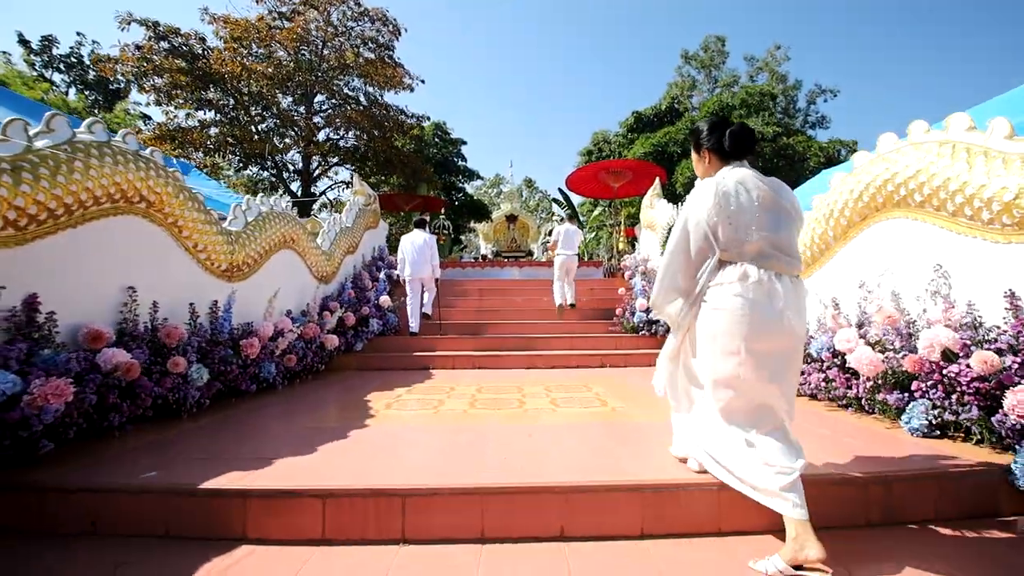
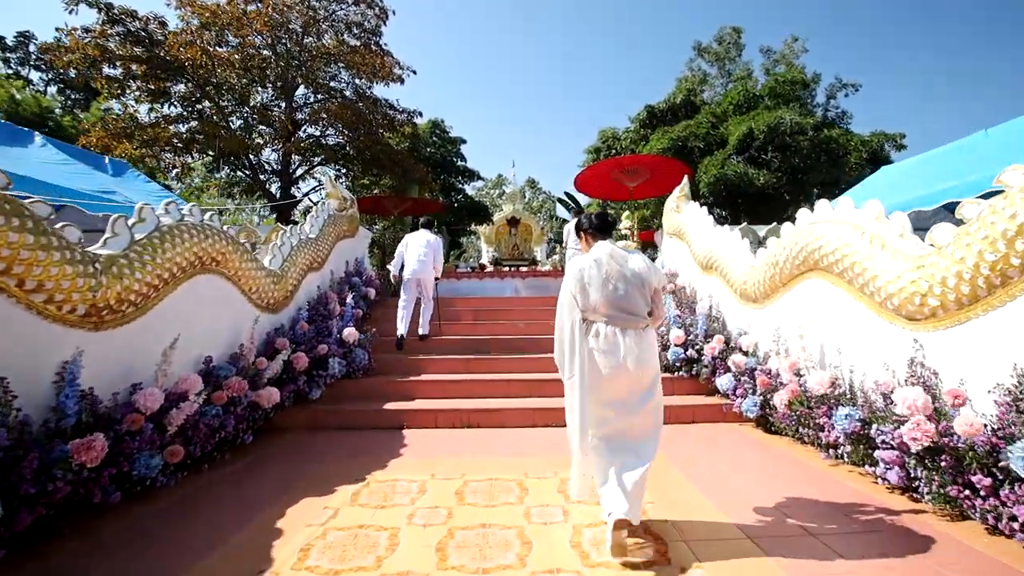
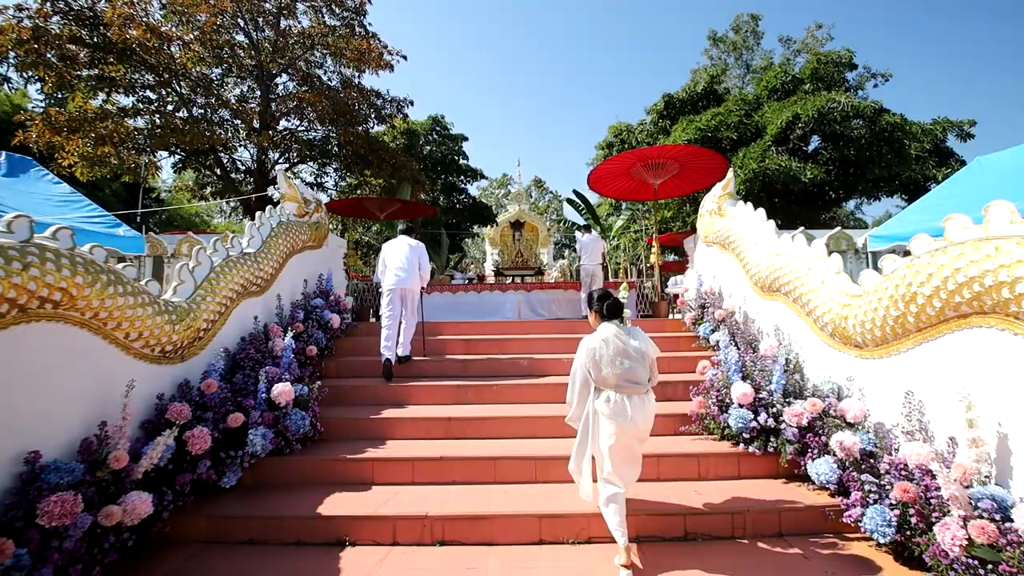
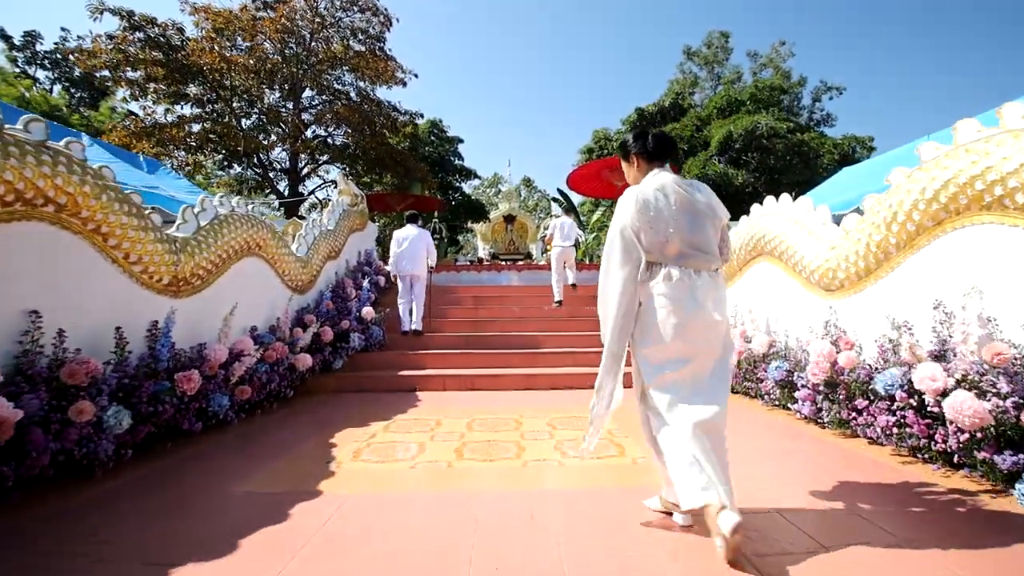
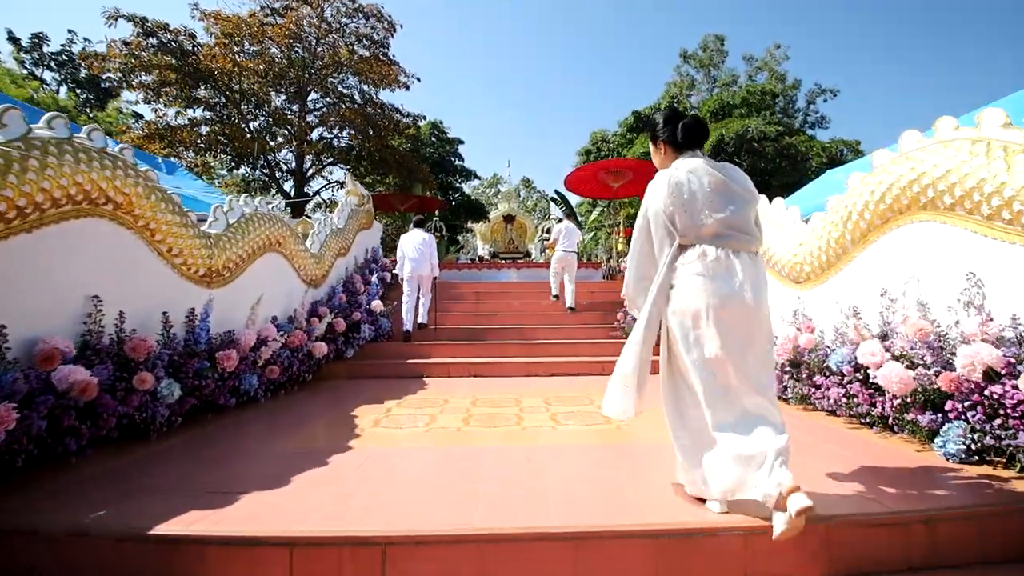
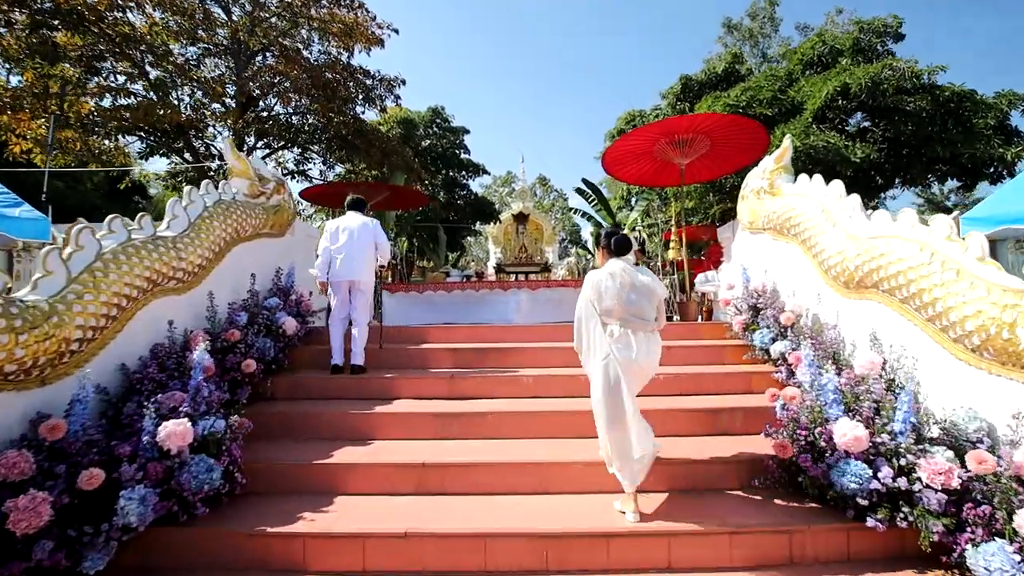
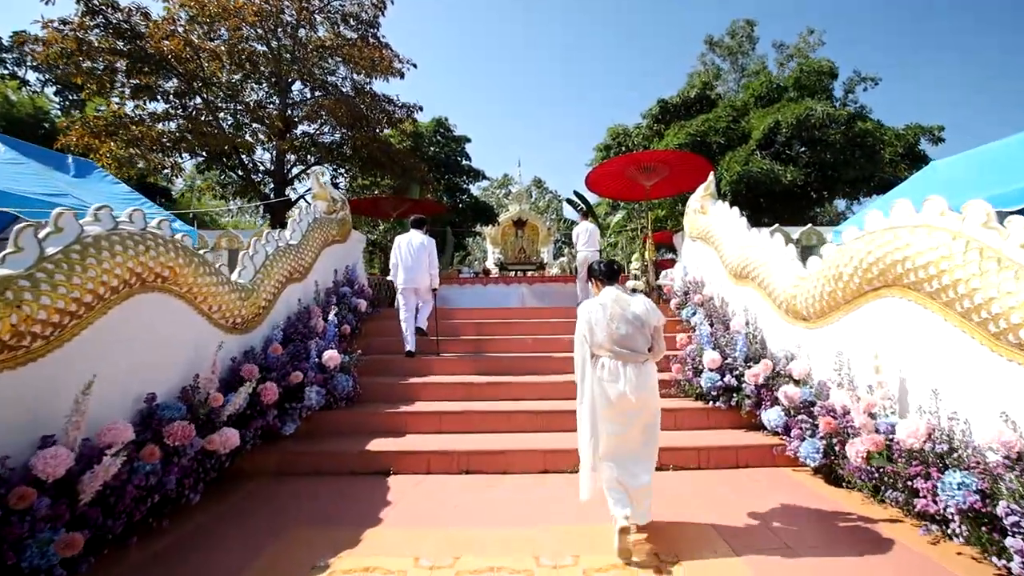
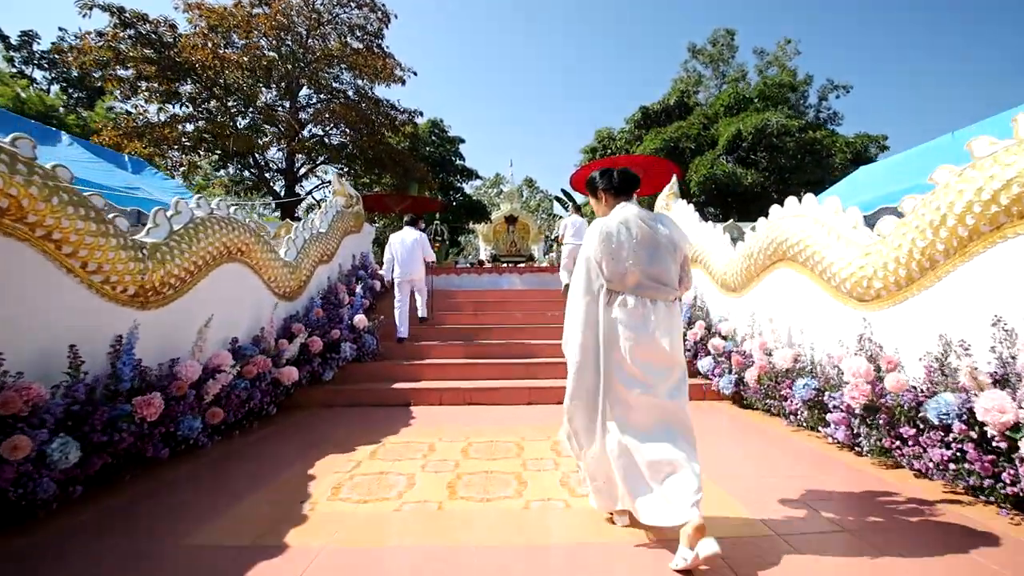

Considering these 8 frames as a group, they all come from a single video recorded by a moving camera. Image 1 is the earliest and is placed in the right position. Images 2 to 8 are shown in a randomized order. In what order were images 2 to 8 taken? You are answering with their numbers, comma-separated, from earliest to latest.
5, 4, 8, 2, 7, 3, 6
